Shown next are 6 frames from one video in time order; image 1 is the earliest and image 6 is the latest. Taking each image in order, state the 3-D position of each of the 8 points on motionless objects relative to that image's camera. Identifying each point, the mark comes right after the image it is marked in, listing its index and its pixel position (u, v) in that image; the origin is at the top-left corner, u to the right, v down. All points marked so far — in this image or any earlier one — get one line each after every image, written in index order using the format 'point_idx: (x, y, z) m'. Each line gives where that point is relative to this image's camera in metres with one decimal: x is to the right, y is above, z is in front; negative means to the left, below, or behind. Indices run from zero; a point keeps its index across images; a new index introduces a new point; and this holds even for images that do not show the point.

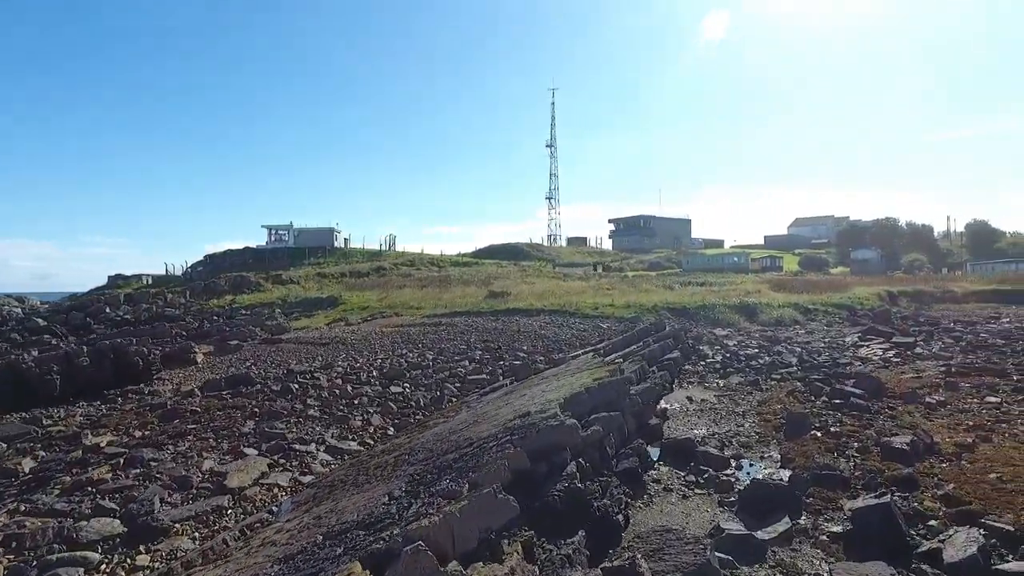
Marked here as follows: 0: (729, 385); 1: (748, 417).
0: (+5.8, -2.7, +16.5) m
1: (+4.9, -2.7, +12.9) m
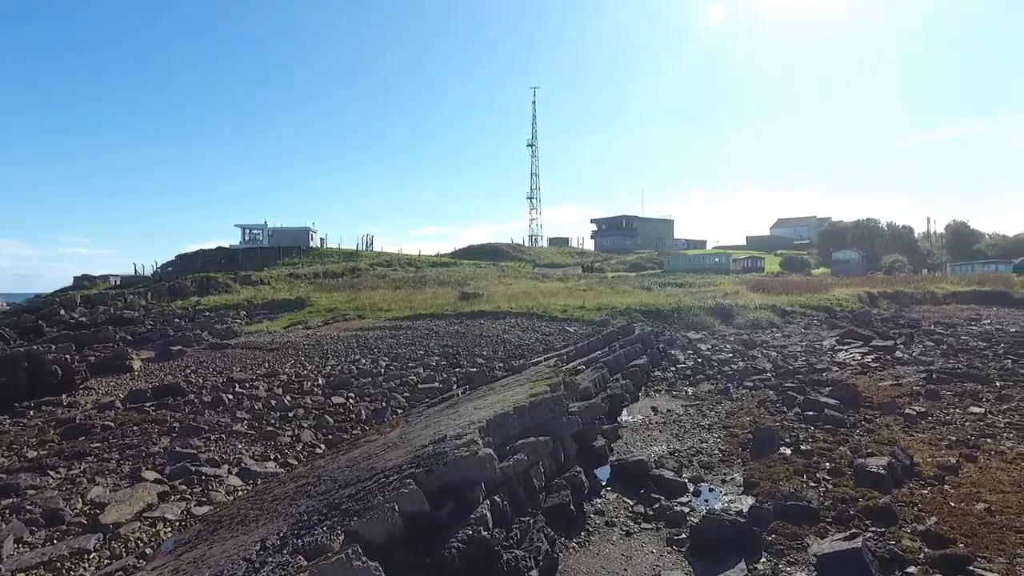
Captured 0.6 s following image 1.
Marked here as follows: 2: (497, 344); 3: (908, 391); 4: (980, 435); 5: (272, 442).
0: (+4.7, -2.7, +15.4) m
1: (+3.9, -2.8, +11.8) m
2: (-0.5, -1.8, +19.4) m
3: (+9.5, -2.5, +14.7) m
4: (+8.3, -2.6, +10.9) m
5: (-4.7, -3.0, +12.1) m
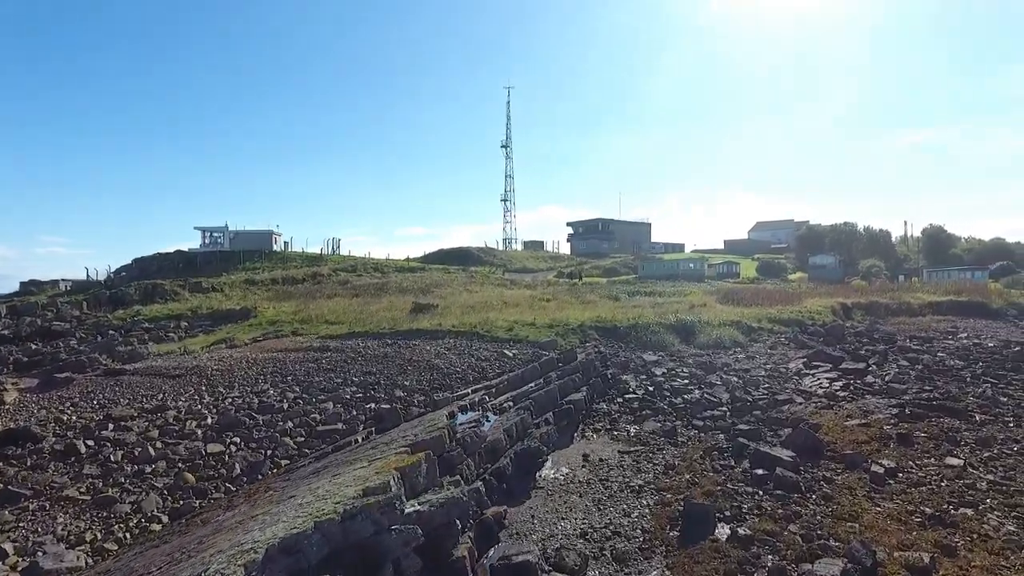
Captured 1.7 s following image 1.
0: (+2.8, -3.3, +13.4) m
1: (+2.1, -3.3, +9.8) m
2: (-2.4, -2.4, +17.3) m
3: (+7.6, -3.0, +12.8) m
4: (+6.6, -3.2, +9.0) m
5: (-6.5, -3.6, +9.8) m
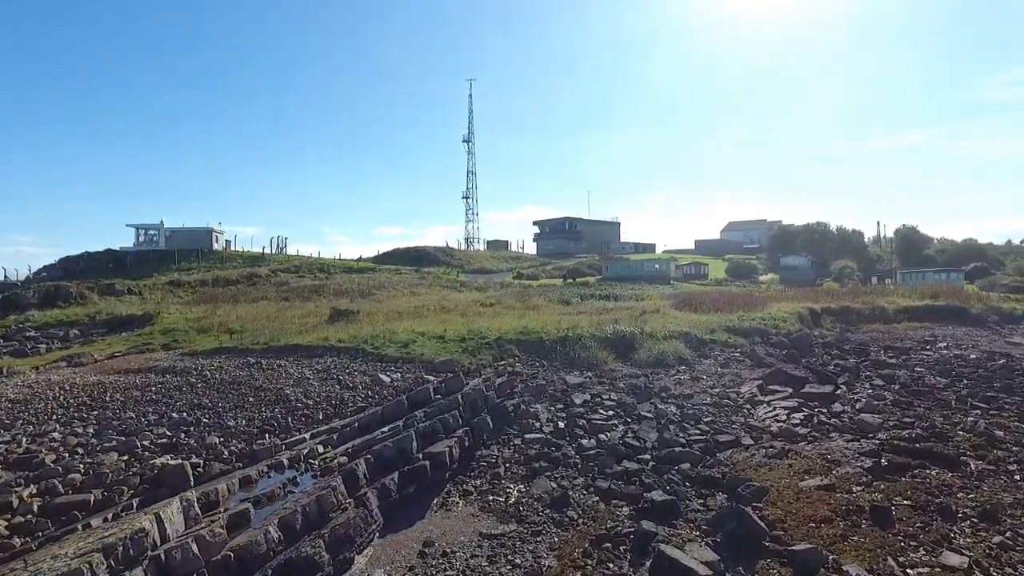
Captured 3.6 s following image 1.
0: (+0.1, -3.4, +9.6) m
1: (-0.5, -3.5, +6.0) m
2: (-5.3, -2.5, +13.3) m
3: (+4.9, -3.2, +9.1) m
4: (+4.0, -3.4, +5.4) m
5: (-9.1, -3.8, +5.7) m
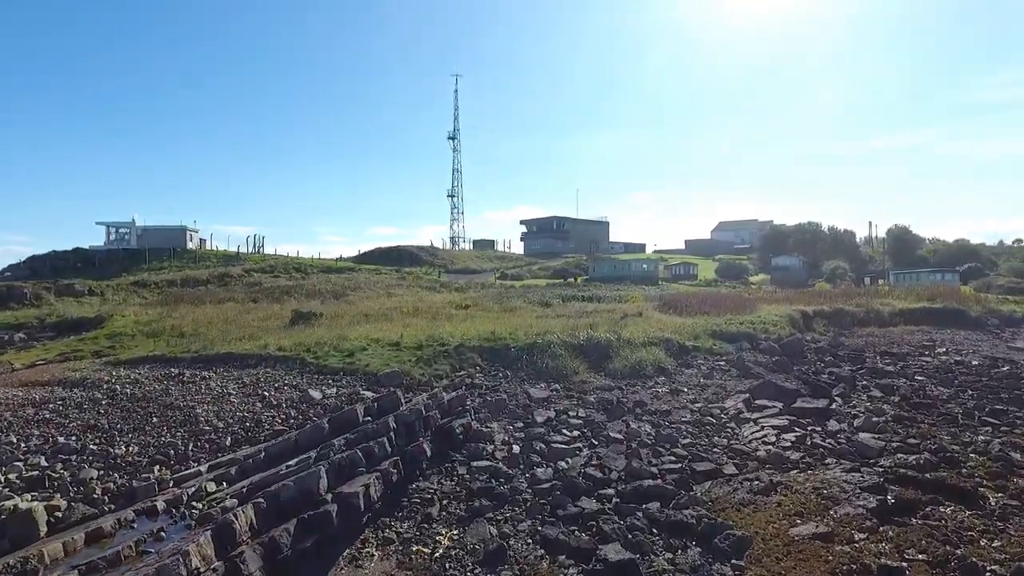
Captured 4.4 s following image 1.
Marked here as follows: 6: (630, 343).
0: (-0.9, -3.5, +7.8) m
1: (-1.4, -3.5, +4.1) m
2: (-6.3, -2.6, +11.4) m
3: (+4.0, -3.3, +7.3) m
4: (+3.1, -3.4, +3.6) m
5: (-10.0, -3.8, +3.8) m
6: (+3.6, -1.6, +18.5) m
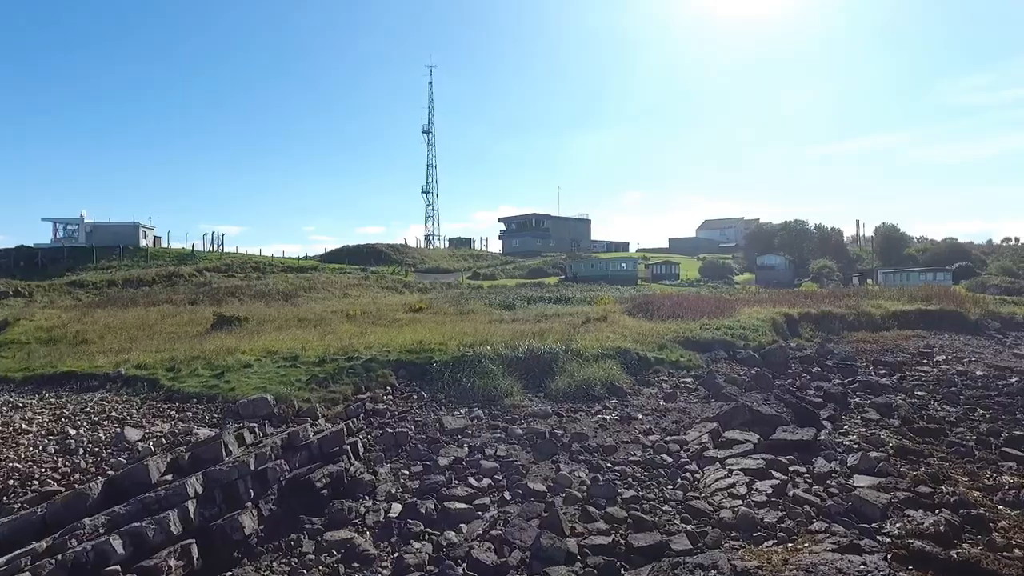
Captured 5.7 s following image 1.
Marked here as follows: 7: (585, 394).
0: (-2.5, -3.5, +4.7) m
1: (-3.0, -3.6, +1.0) m
2: (-8.0, -2.6, +8.2) m
3: (+2.3, -3.3, +4.3) m
4: (+1.5, -3.5, +0.5) m
5: (-11.6, -3.9, +0.5) m
6: (+1.7, -1.7, +15.5) m
7: (+1.7, -2.3, +13.6) m
